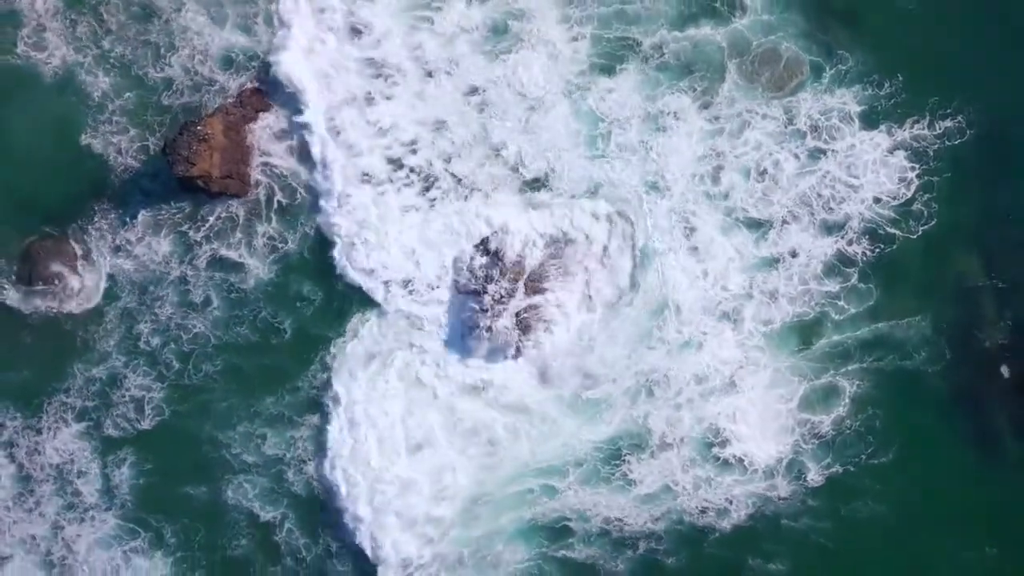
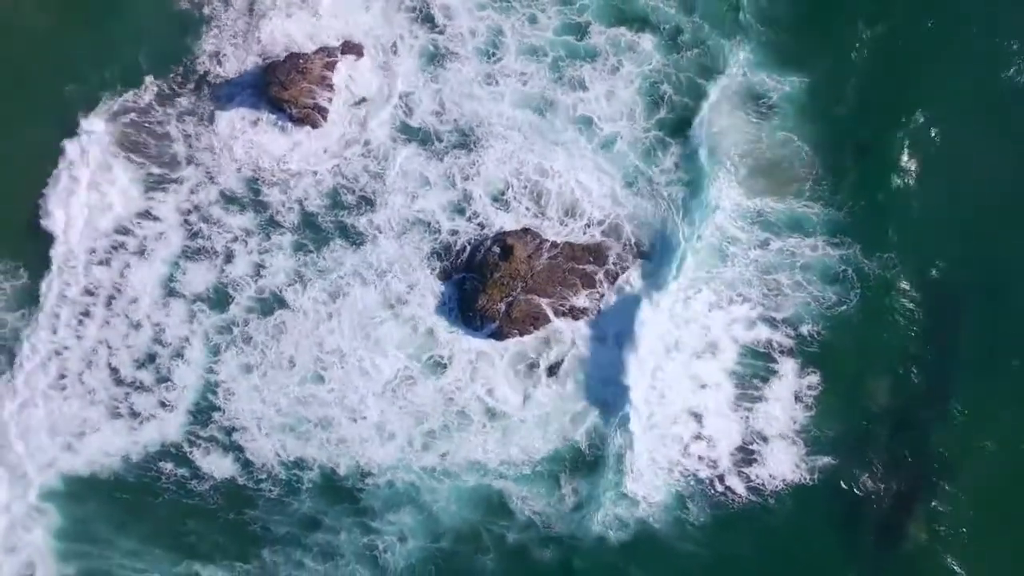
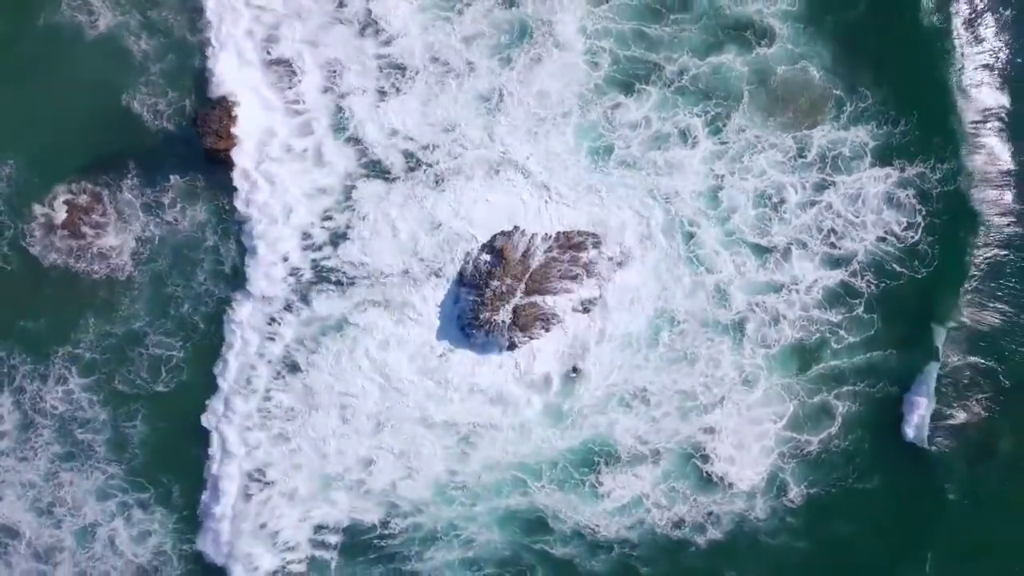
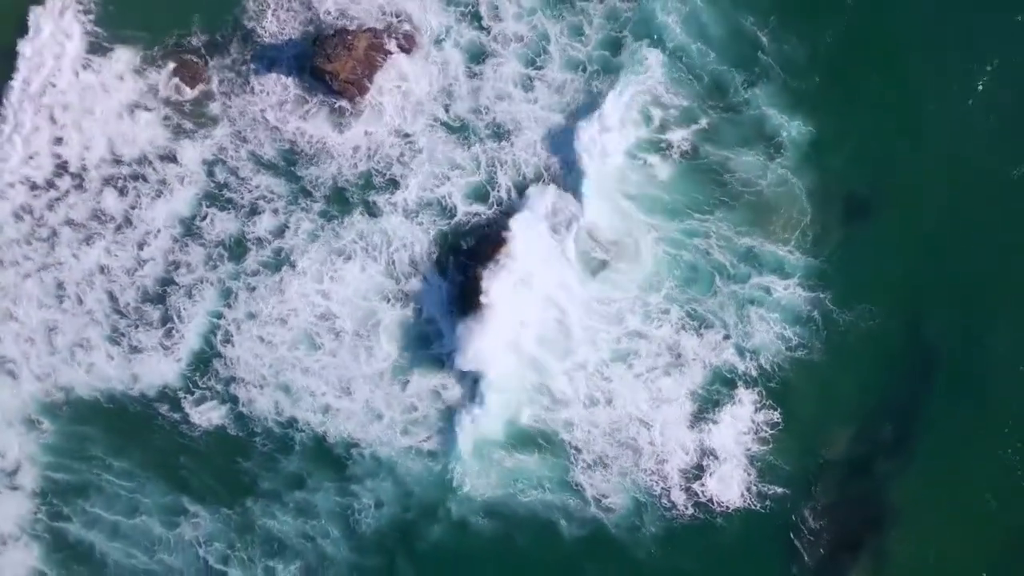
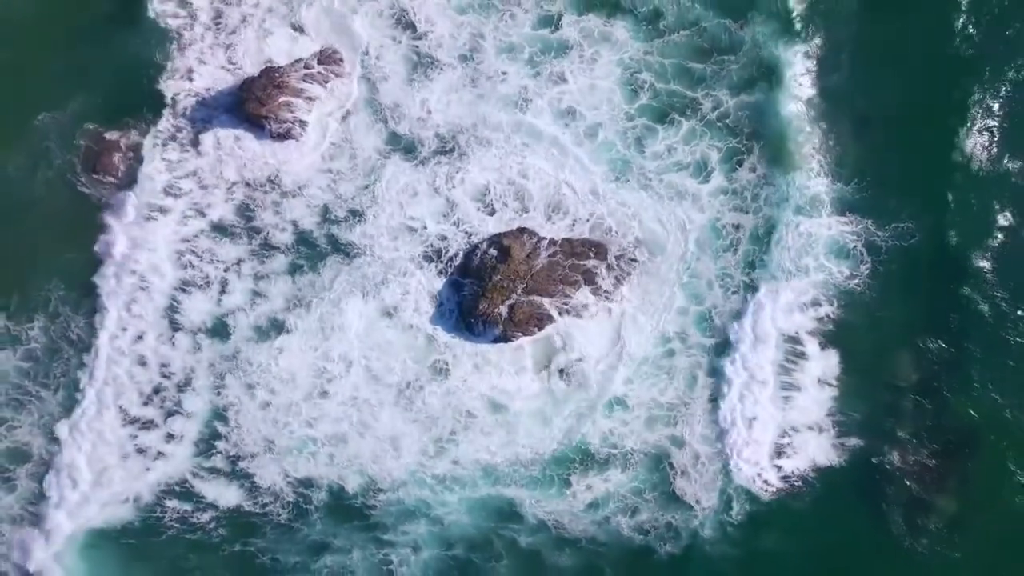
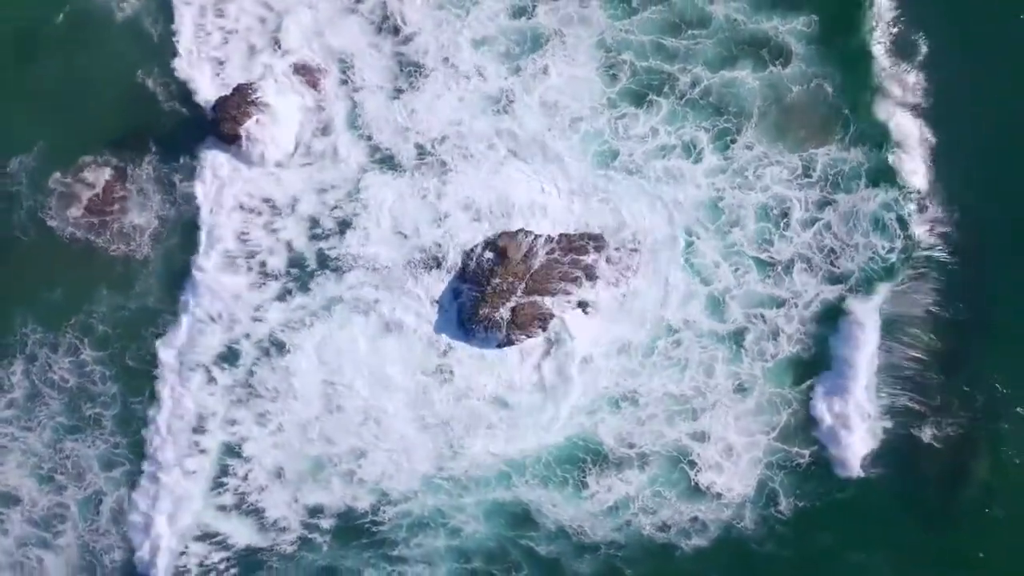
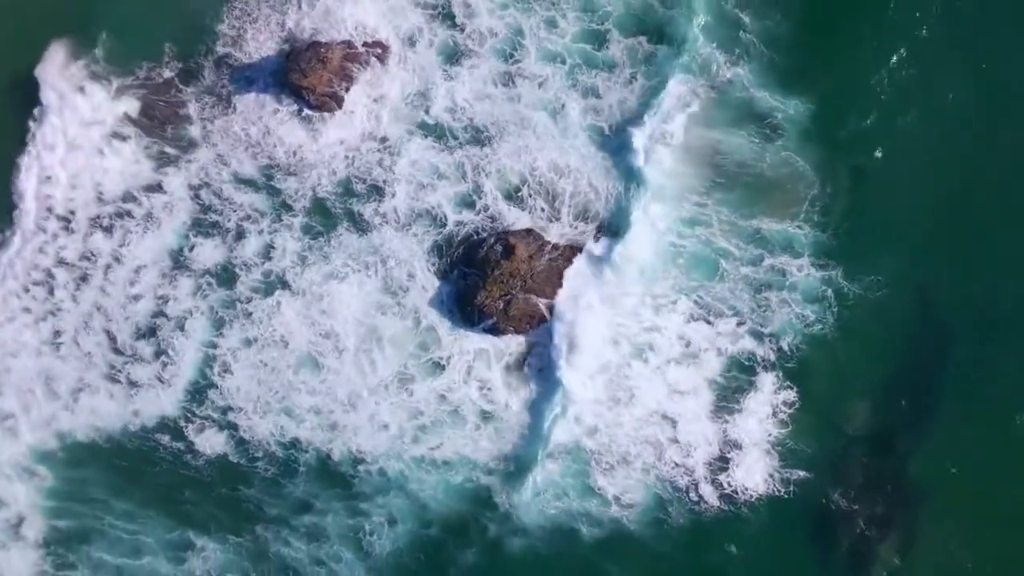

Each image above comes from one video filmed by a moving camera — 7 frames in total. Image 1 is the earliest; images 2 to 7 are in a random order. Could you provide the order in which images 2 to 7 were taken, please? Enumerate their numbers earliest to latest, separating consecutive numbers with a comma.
3, 6, 5, 2, 7, 4
